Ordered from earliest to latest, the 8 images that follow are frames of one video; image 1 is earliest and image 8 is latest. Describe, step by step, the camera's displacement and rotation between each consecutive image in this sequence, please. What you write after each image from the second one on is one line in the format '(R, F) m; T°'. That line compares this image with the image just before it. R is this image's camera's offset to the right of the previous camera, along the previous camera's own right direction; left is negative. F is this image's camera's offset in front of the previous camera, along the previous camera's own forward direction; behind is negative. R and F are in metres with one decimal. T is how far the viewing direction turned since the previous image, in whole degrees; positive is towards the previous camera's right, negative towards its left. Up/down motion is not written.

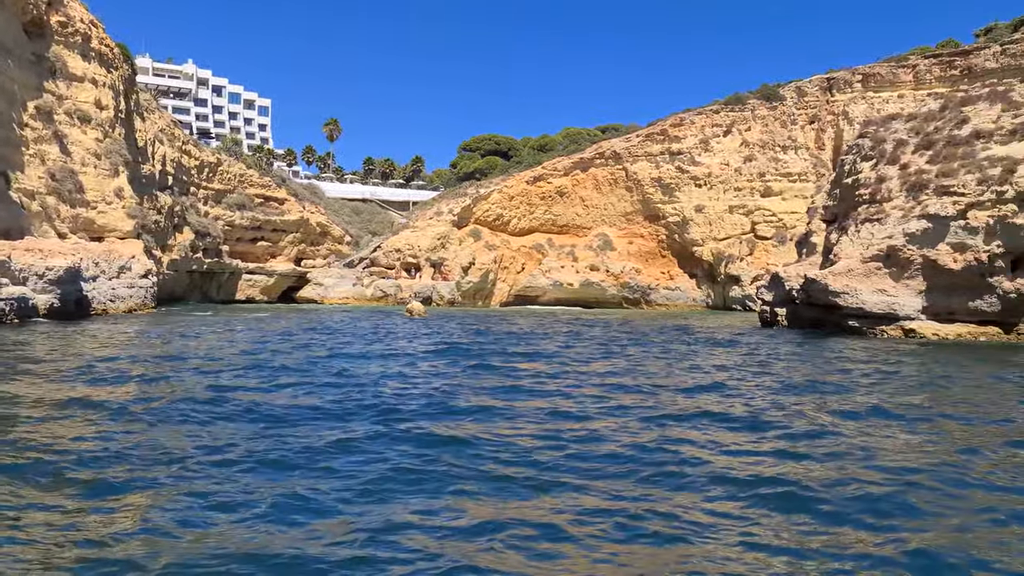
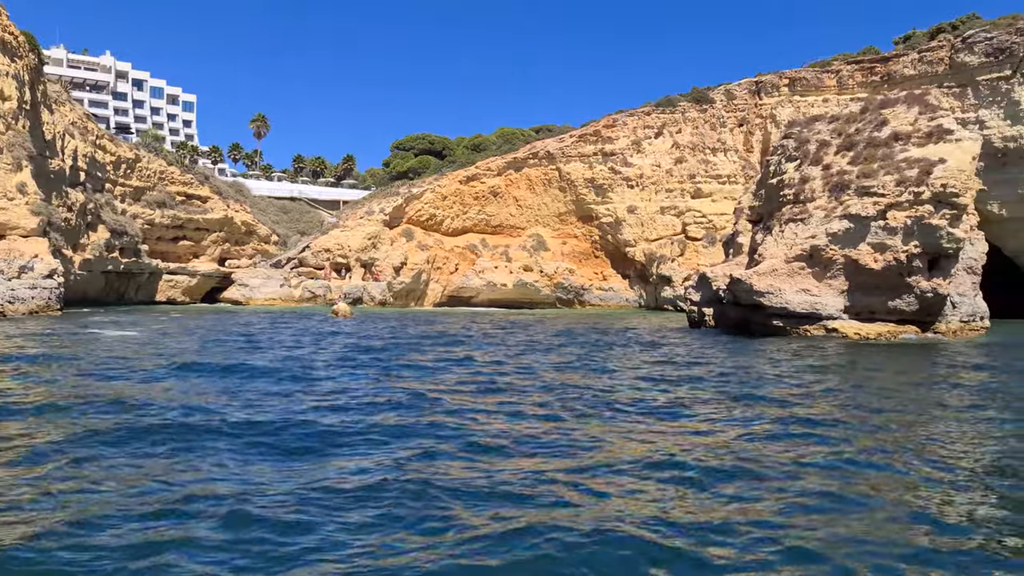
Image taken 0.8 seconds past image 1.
(+0.4, +0.6) m; +5°
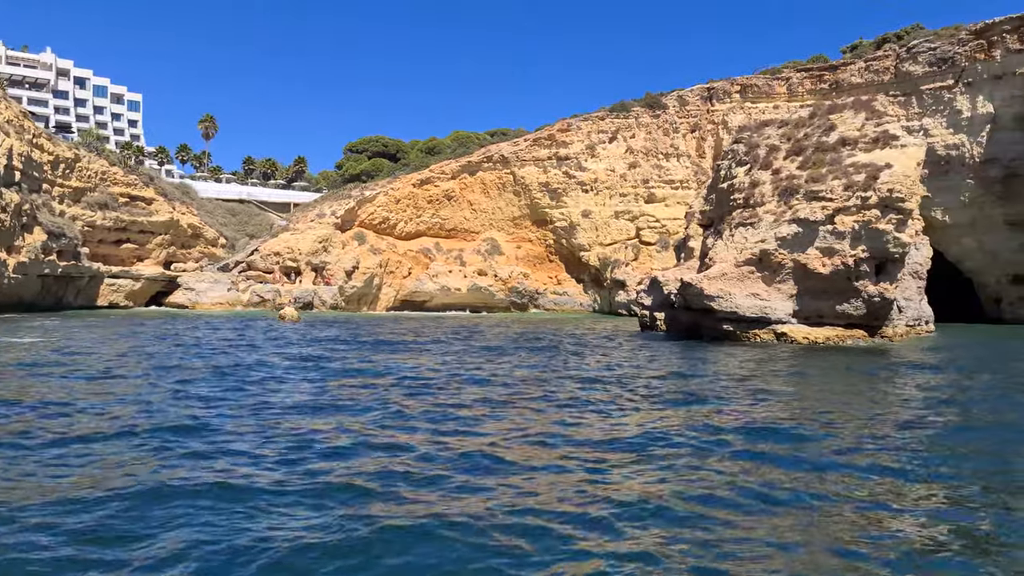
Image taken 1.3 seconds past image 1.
(+0.3, +0.4) m; +3°
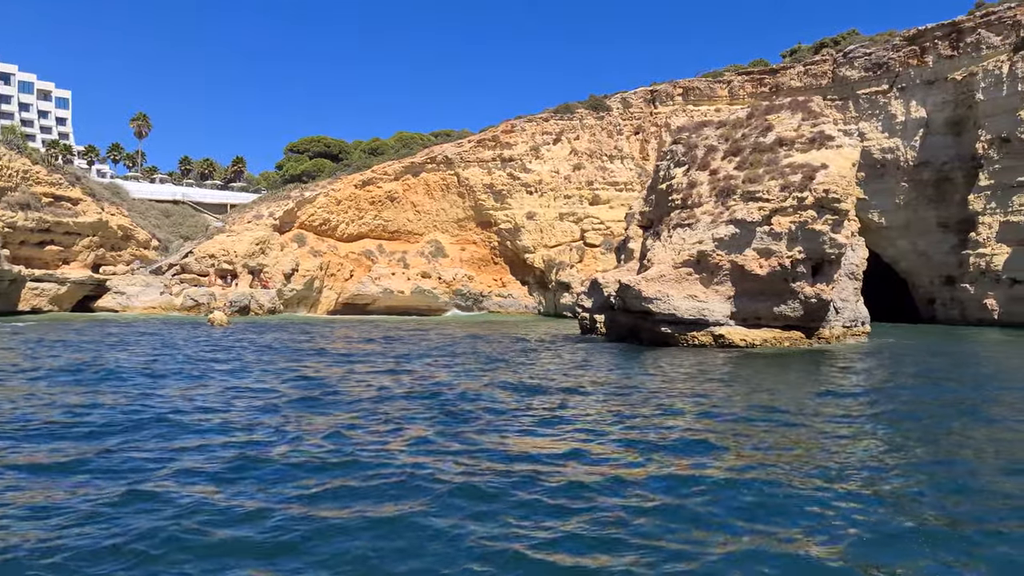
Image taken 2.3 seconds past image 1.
(+0.4, +0.6) m; +4°
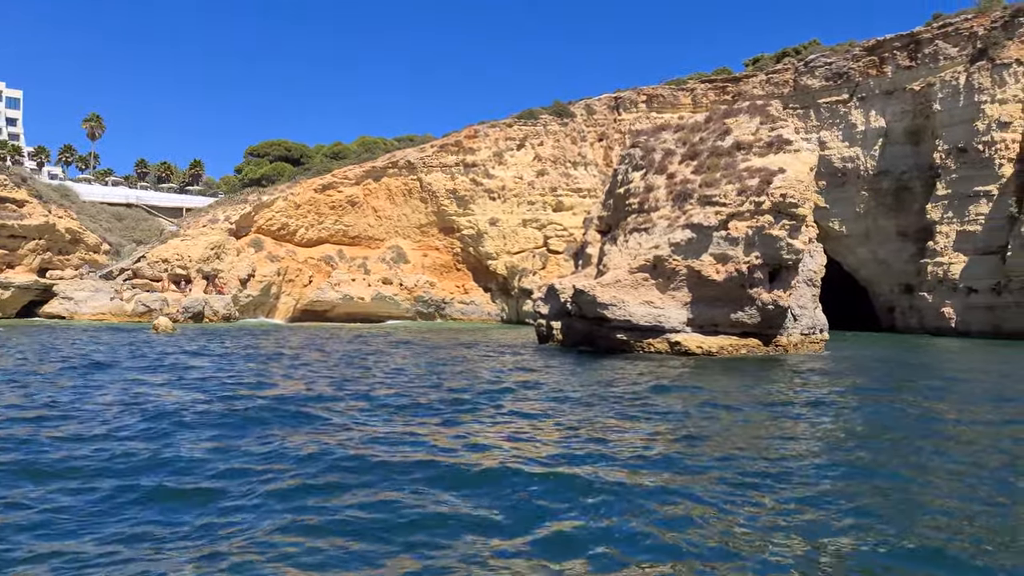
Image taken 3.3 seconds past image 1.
(+0.4, +0.6) m; +2°
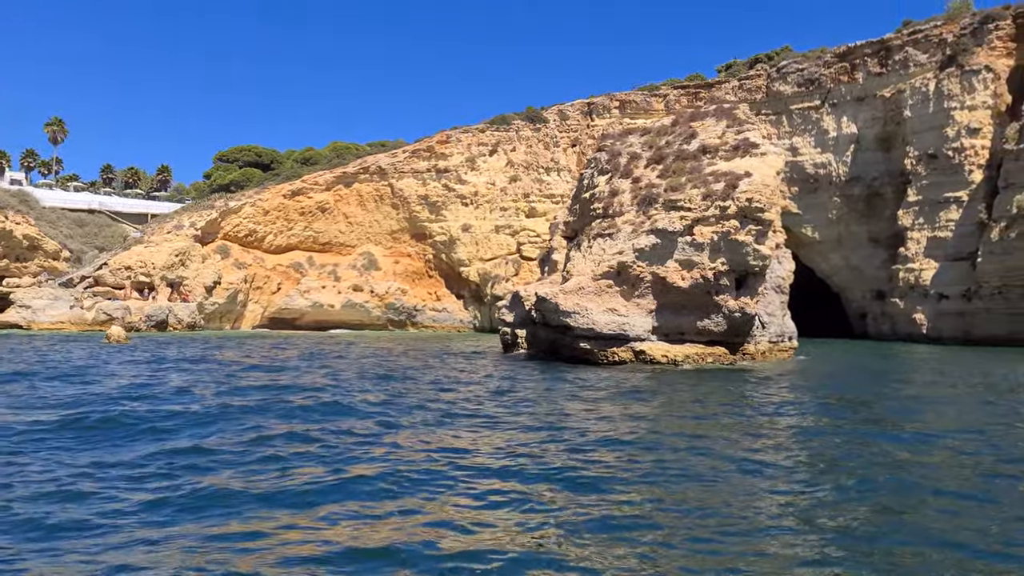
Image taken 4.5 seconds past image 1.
(+0.4, +0.5) m; +2°
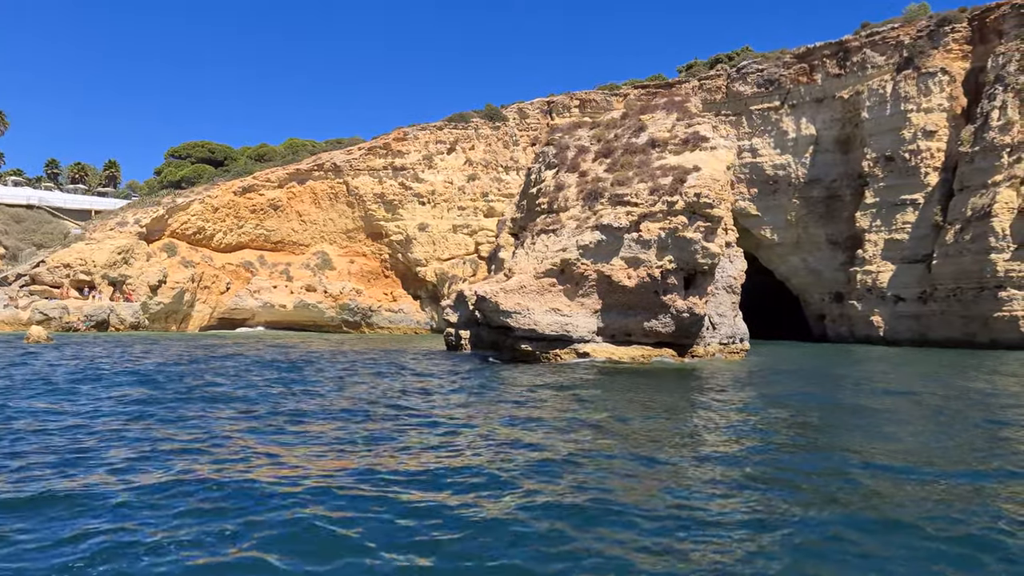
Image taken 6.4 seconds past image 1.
(+0.6, +0.8) m; +2°
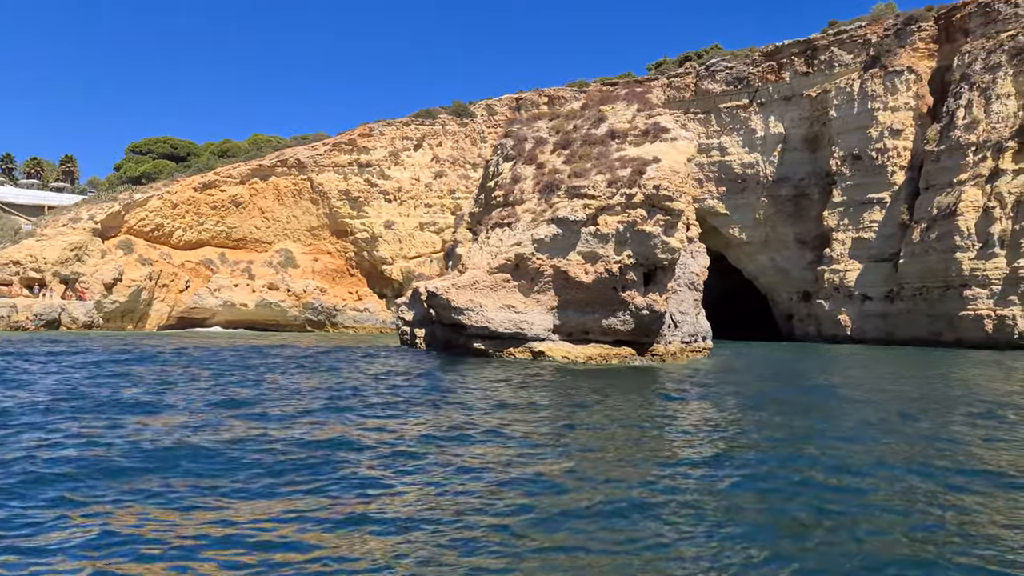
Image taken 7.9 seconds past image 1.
(+0.5, +0.6) m; +2°
